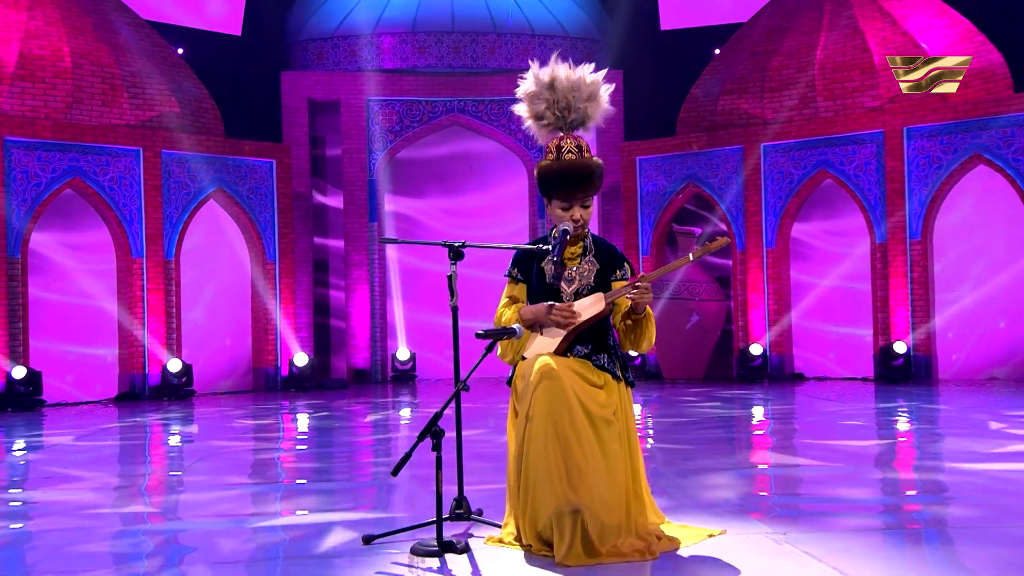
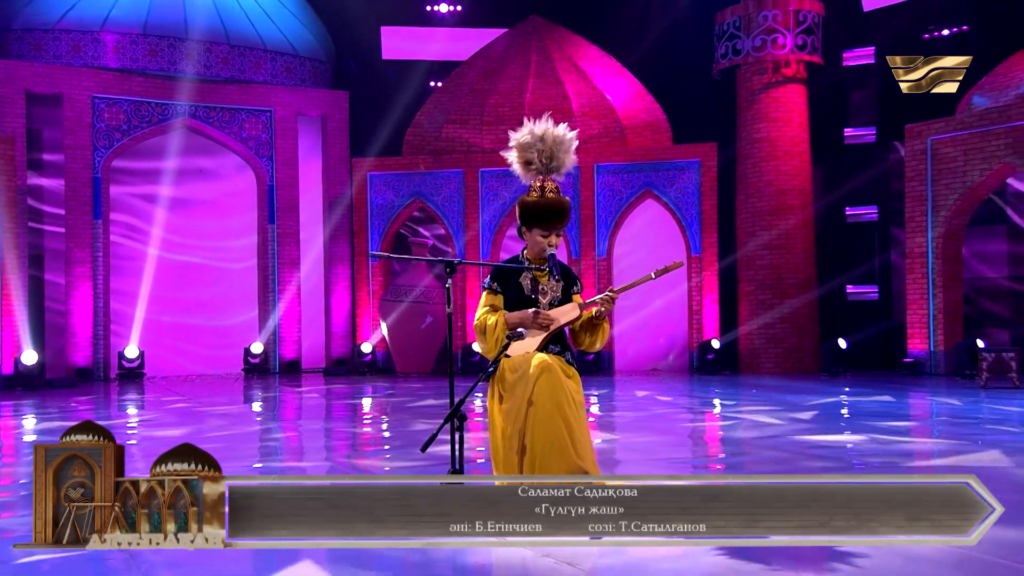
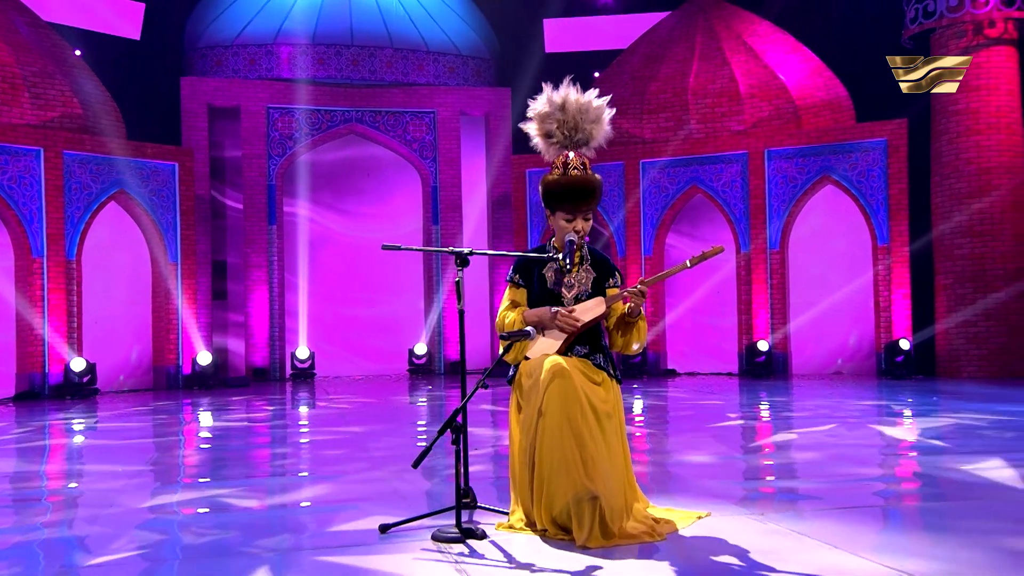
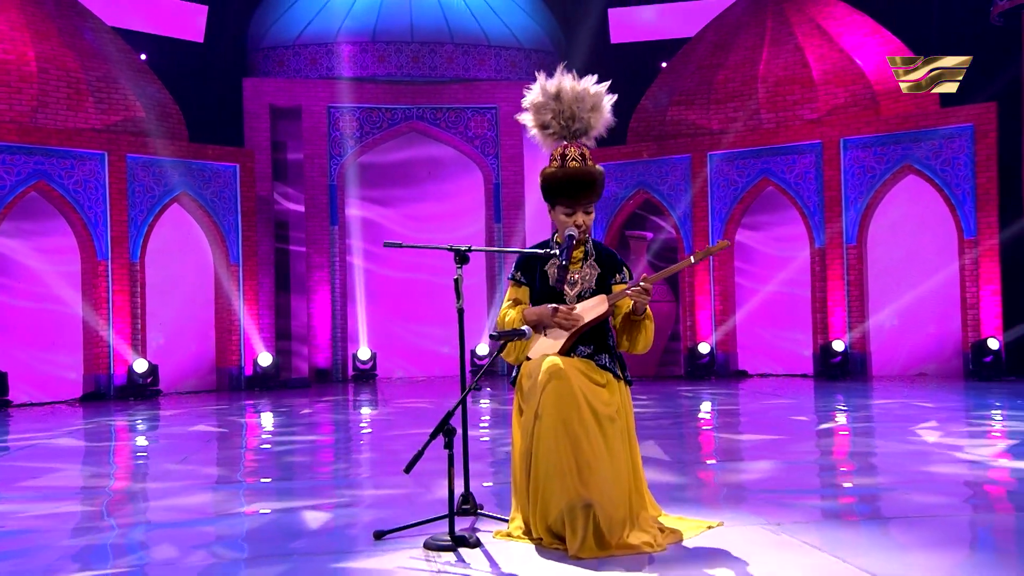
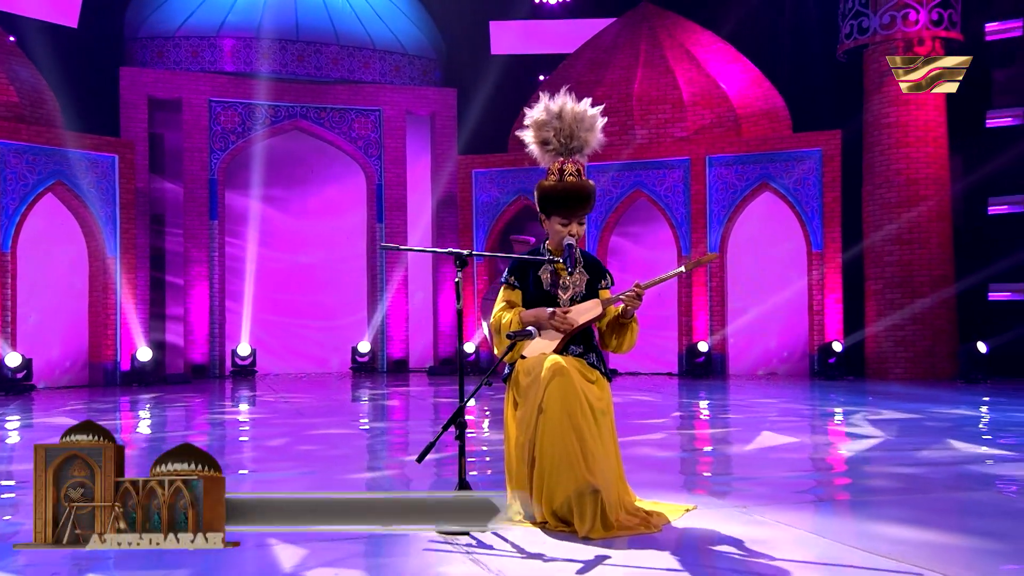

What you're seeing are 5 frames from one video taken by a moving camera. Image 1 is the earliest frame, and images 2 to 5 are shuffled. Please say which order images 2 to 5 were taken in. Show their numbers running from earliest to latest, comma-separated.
4, 3, 5, 2
